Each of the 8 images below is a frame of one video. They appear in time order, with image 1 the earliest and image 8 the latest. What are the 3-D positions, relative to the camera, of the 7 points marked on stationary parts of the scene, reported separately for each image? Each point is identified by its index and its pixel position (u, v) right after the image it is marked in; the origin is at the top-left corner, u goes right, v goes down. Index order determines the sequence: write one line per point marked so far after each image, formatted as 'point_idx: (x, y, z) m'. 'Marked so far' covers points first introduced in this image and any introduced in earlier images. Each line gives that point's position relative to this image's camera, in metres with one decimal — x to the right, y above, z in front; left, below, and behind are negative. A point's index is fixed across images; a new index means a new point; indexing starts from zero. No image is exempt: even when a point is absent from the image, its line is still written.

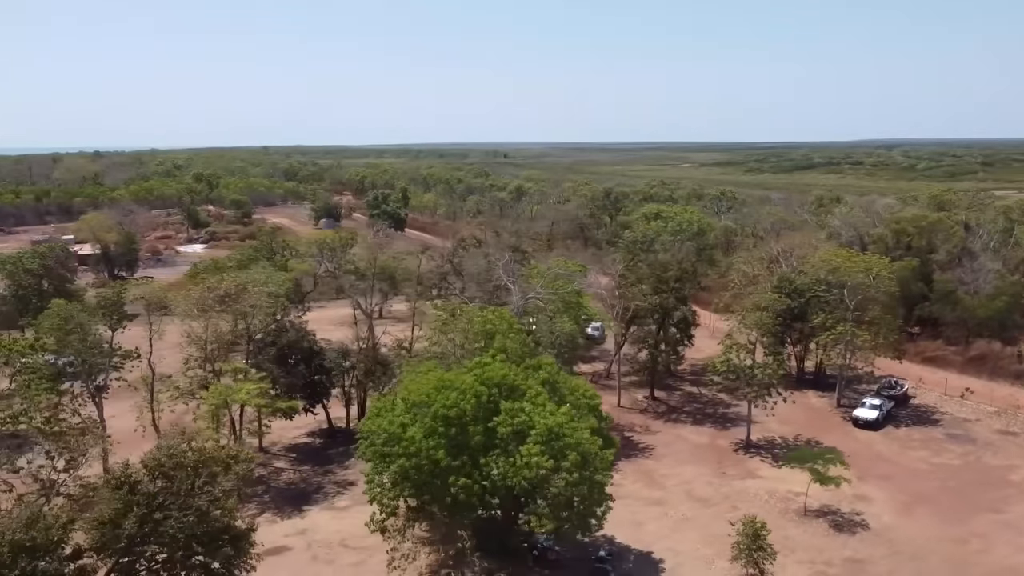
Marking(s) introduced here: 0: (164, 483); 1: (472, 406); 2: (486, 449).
0: (-5.2, -2.9, +12.1) m
1: (-0.7, -2.2, +15.3) m
2: (-0.5, -3.0, +15.1) m
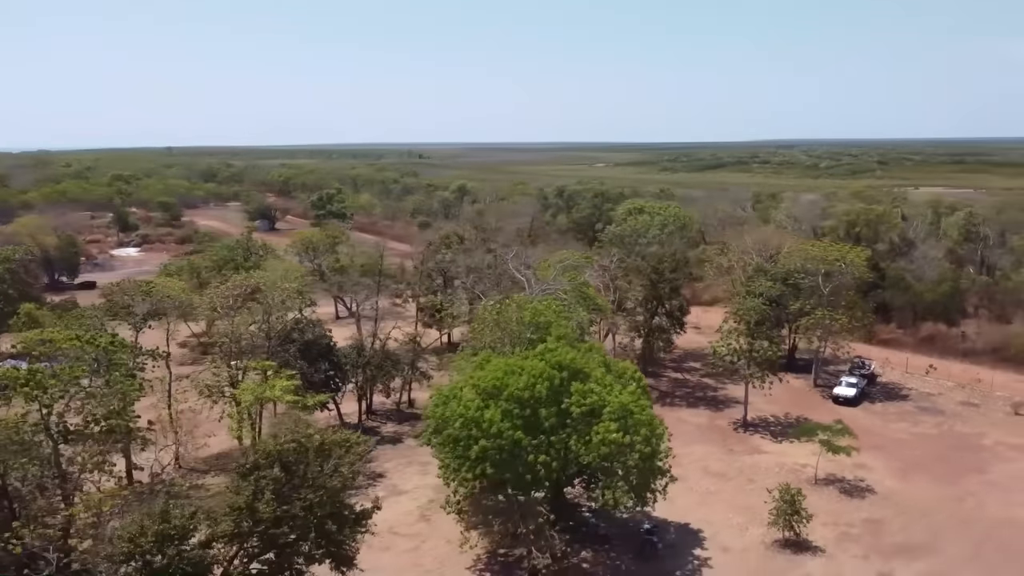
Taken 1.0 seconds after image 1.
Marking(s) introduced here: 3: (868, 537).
0: (-3.4, -2.7, +12.5) m
1: (+0.6, -2.0, +16.1) m
2: (+0.9, -2.7, +16.0) m
3: (+8.3, -5.8, +18.9) m
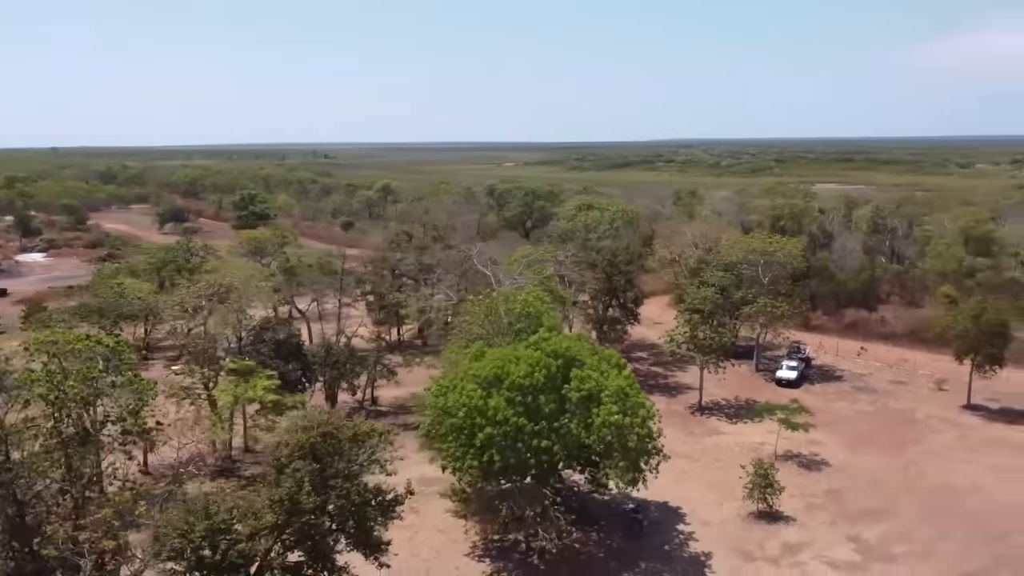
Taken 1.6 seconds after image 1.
0: (-2.9, -2.6, +12.7) m
1: (+0.6, -1.8, +16.7) m
2: (+1.0, -2.5, +16.6) m
3: (+8.1, -5.4, +20.4) m
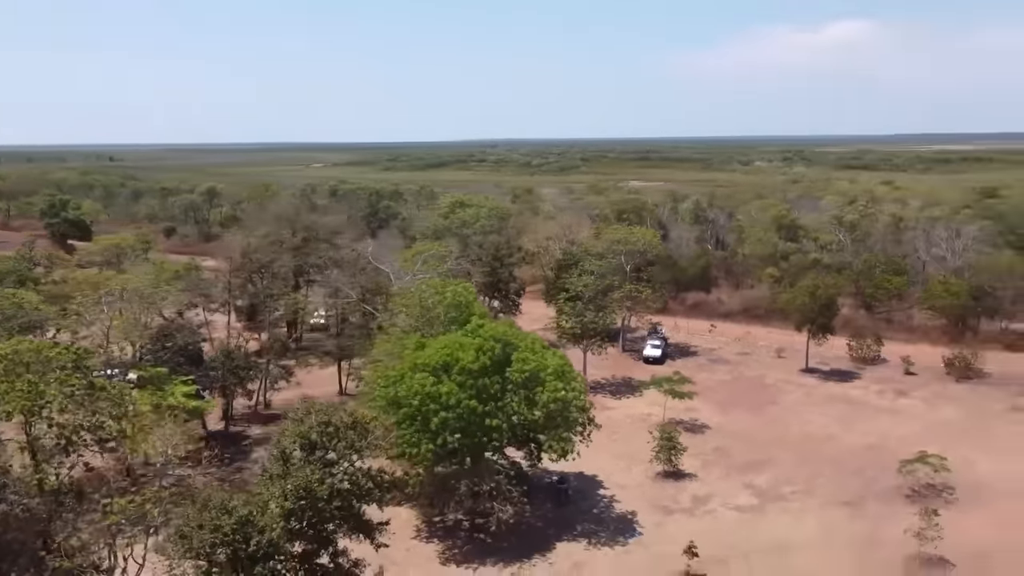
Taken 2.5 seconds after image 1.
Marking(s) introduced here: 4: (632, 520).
0: (-3.0, -2.5, +13.1) m
1: (-0.5, -1.6, +17.9) m
2: (-0.1, -2.3, +17.9) m
3: (+6.0, -4.9, +23.1) m
4: (+2.9, -5.6, +19.7) m
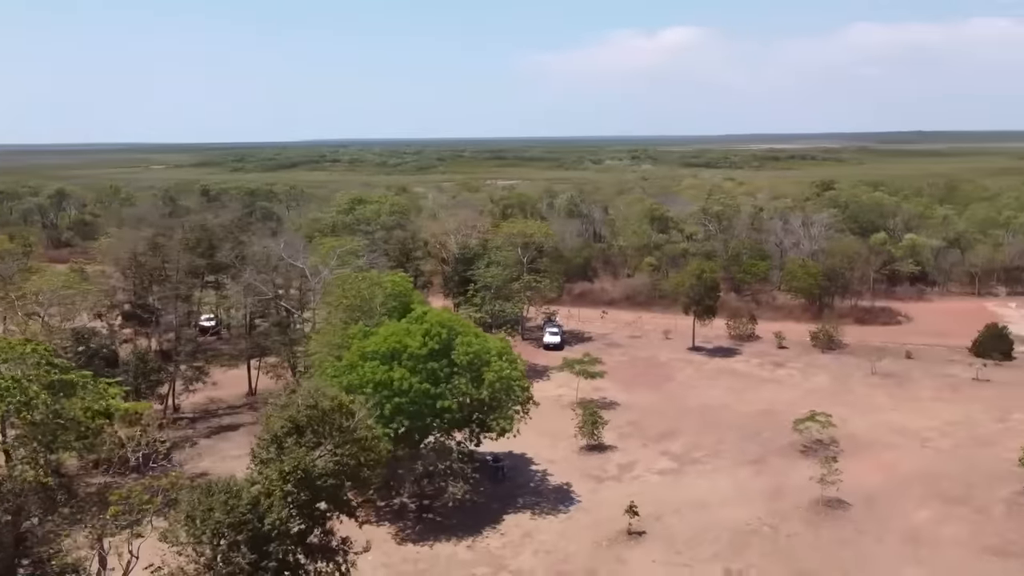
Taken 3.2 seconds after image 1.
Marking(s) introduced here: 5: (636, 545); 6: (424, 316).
0: (-3.3, -2.3, +13.5) m
1: (-1.7, -1.3, +18.6) m
2: (-1.3, -2.0, +18.7) m
3: (+3.9, -4.4, +25.0) m
4: (+1.5, -5.2, +21.1) m
5: (+2.8, -5.7, +18.1) m
6: (-2.1, -0.7, +19.5) m
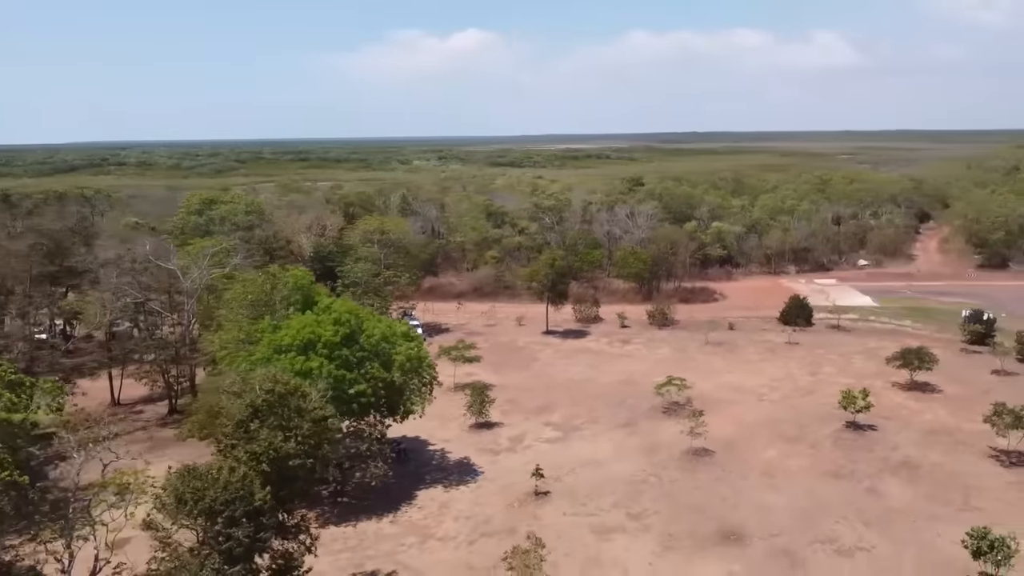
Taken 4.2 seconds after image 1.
0: (-4.2, -2.1, +14.0) m
1: (-3.9, -1.1, +19.4) m
2: (-3.5, -1.8, +19.6) m
3: (+0.2, -4.0, +26.9) m
4: (-1.2, -4.9, +22.5) m
5: (+0.8, -5.3, +20.0) m
6: (-4.5, -0.5, +20.1) m
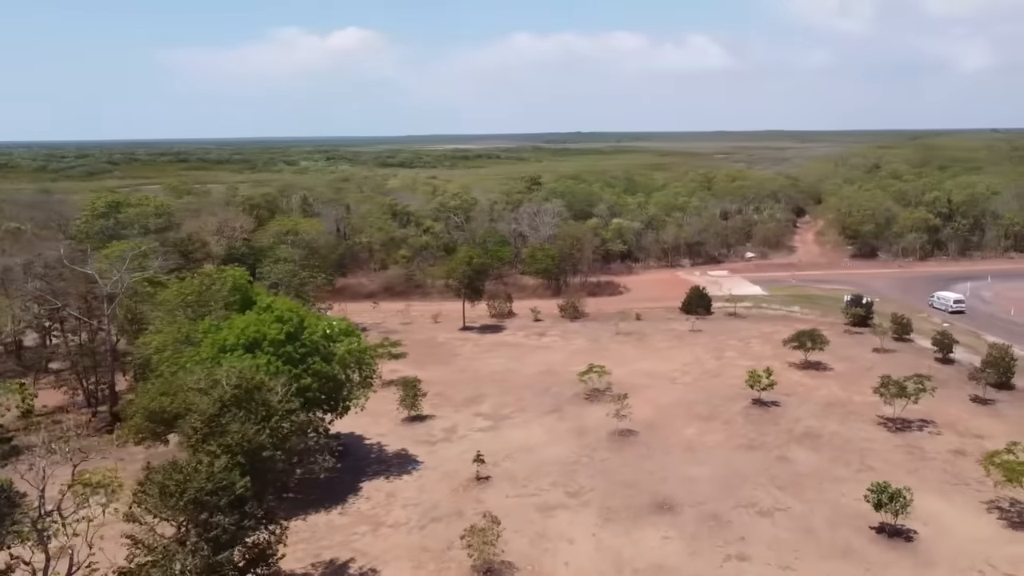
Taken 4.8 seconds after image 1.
0: (-4.8, -2.1, +14.4) m
1: (-5.3, -1.1, +19.7) m
2: (-4.9, -1.7, +19.9) m
3: (-2.2, -3.8, +27.7) m
4: (-2.9, -4.7, +23.2) m
5: (-0.6, -5.1, +20.9) m
6: (-6.0, -0.5, +20.4) m
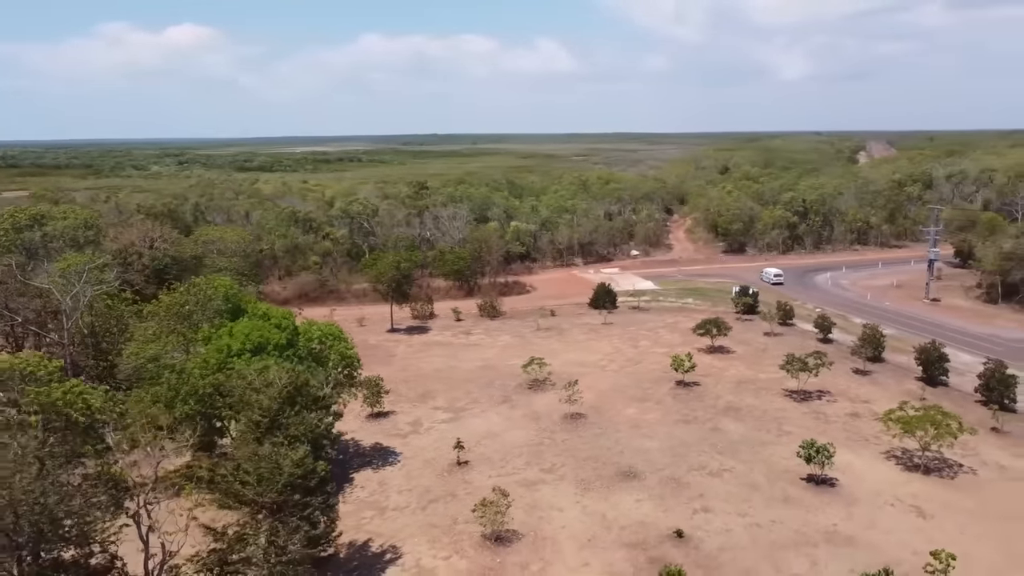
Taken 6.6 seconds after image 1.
0: (-4.3, -2.2, +15.9) m
1: (-5.7, -1.2, +21.1) m
2: (-5.4, -1.9, +21.3) m
3: (-4.0, -4.0, +29.5) m
4: (-3.9, -4.9, +24.9) m
5: (-1.2, -5.1, +23.1) m
6: (-6.6, -0.7, +21.6) m
